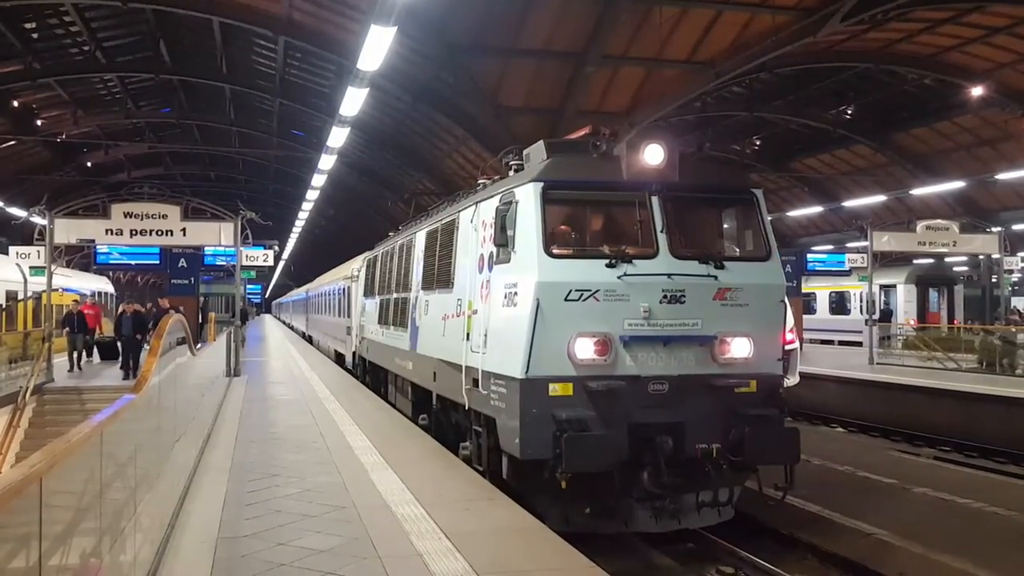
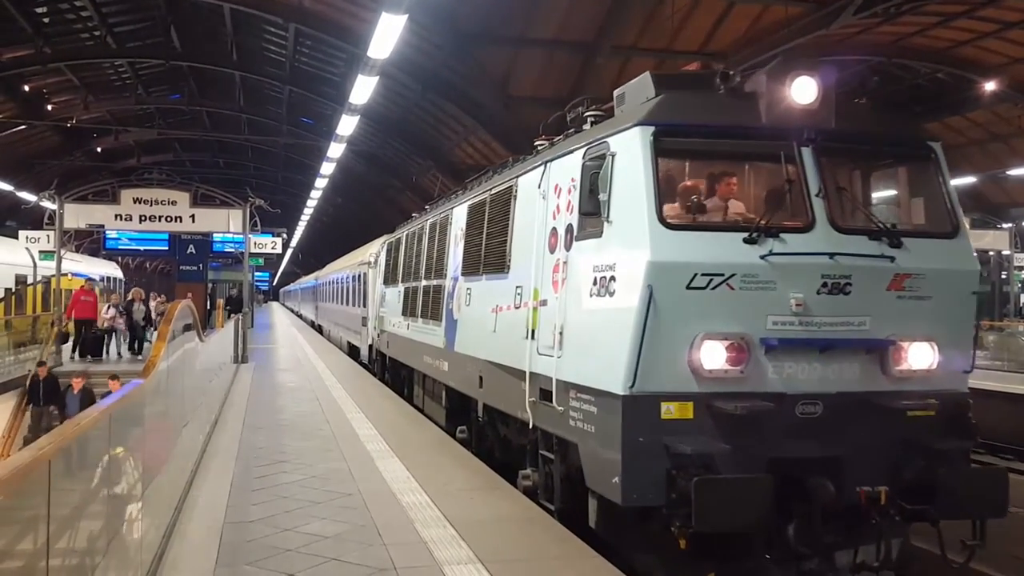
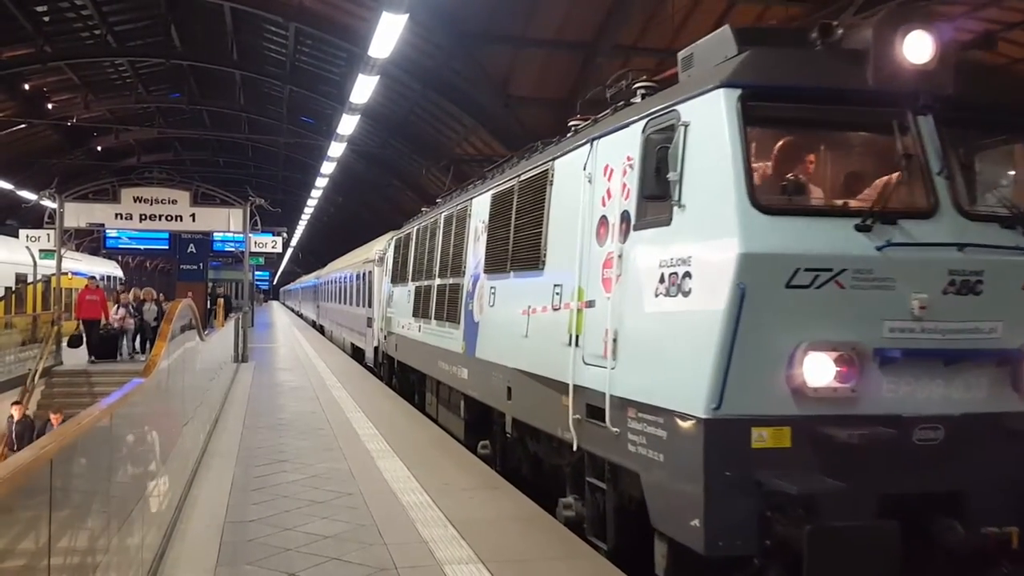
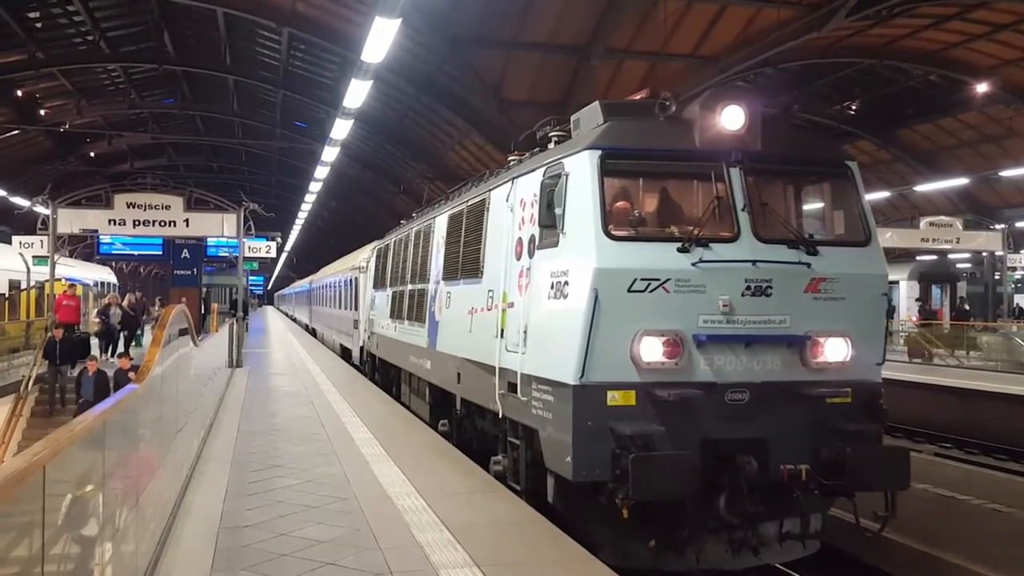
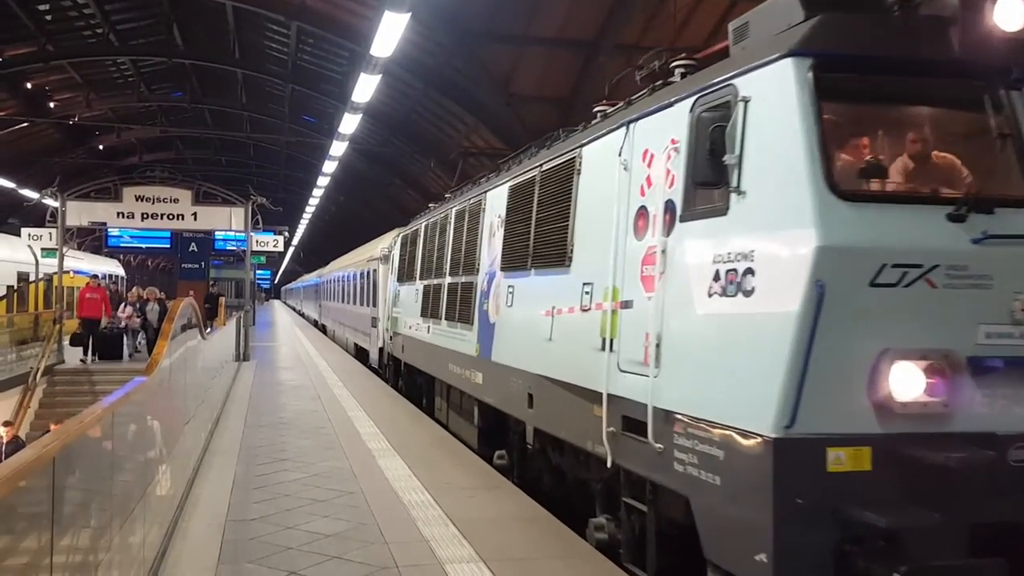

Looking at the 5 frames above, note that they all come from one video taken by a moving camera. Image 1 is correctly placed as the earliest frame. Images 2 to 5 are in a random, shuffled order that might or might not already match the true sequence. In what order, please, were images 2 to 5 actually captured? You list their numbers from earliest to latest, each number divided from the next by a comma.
4, 2, 3, 5
